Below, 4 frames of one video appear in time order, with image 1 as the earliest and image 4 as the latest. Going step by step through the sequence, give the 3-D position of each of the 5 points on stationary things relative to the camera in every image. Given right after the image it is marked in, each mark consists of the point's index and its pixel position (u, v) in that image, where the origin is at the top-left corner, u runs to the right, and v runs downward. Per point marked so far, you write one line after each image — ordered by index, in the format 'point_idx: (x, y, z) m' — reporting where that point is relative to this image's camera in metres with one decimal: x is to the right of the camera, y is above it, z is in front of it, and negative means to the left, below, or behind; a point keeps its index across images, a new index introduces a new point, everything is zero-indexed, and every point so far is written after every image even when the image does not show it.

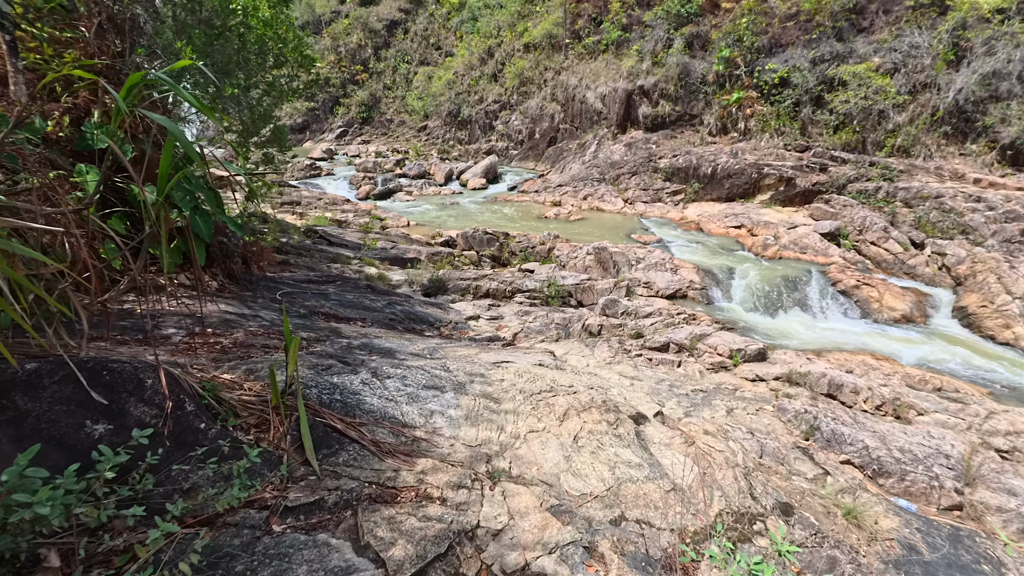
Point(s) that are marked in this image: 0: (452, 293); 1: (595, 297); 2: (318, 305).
0: (-1.2, -0.1, +9.8) m
1: (+1.7, -0.2, +10.4) m
2: (-2.2, -0.2, +5.7) m
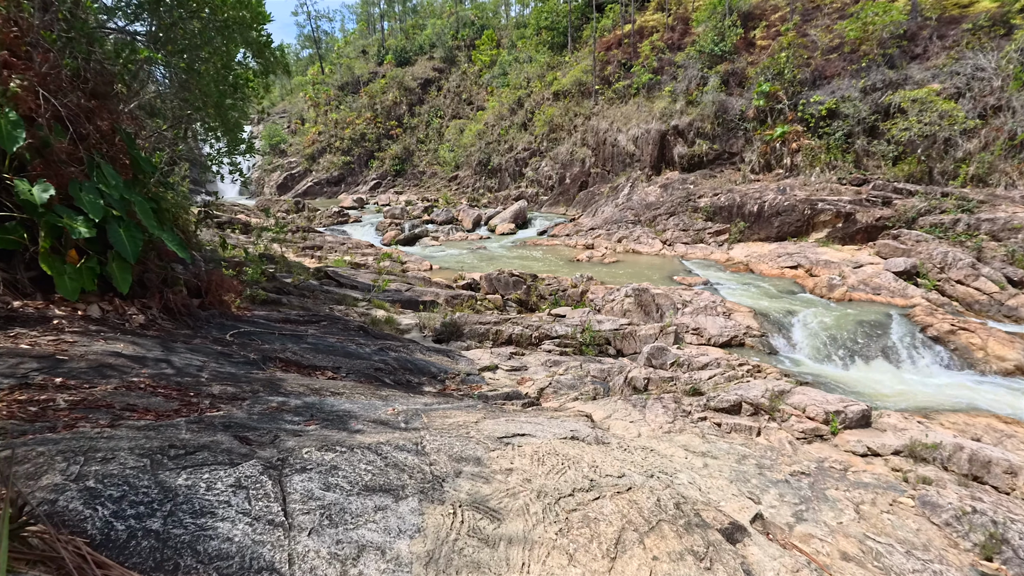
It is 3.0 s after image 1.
0: (-0.7, -0.8, +8.4) m
1: (+2.2, -1.0, +8.8) m
2: (-2.0, -0.5, +4.4) m
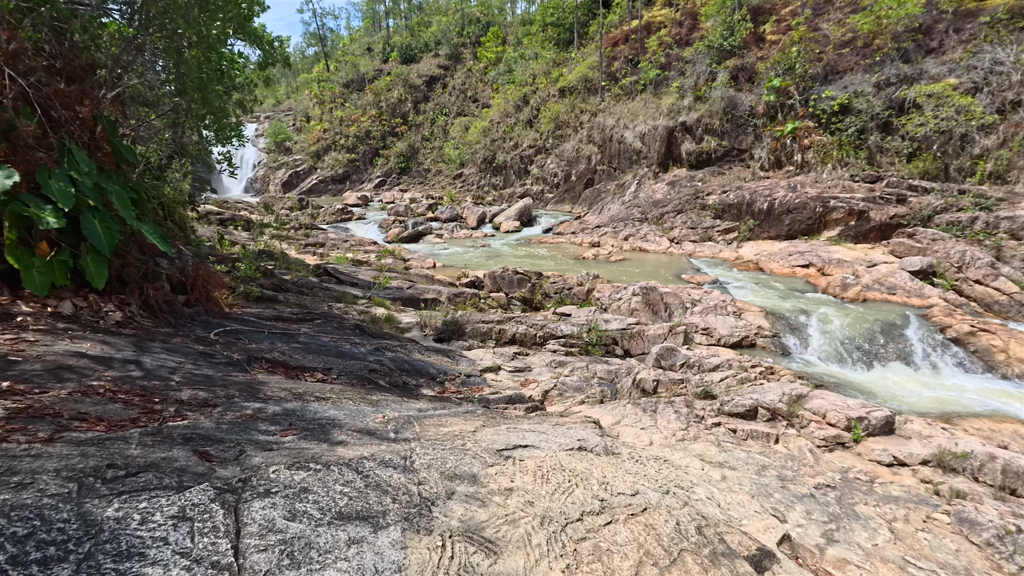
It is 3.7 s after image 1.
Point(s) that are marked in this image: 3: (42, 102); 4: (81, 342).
0: (-0.7, -0.8, +8.1) m
1: (+2.2, -1.0, +8.5) m
2: (-2.0, -0.5, +4.1) m
3: (-3.3, +1.3, +3.5) m
4: (-2.5, -0.3, +2.9) m
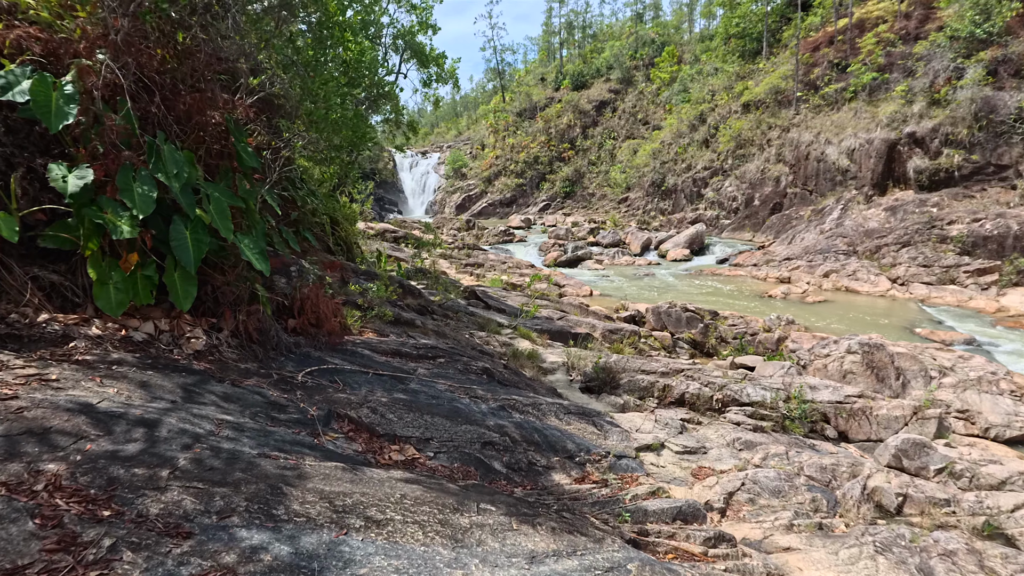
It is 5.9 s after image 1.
0: (+1.5, -1.3, +6.6) m
1: (+4.4, -1.7, +6.0) m
2: (-1.0, -0.7, +3.3) m
3: (-2.3, +1.2, +3.1) m
4: (-1.8, -0.4, +2.3) m
